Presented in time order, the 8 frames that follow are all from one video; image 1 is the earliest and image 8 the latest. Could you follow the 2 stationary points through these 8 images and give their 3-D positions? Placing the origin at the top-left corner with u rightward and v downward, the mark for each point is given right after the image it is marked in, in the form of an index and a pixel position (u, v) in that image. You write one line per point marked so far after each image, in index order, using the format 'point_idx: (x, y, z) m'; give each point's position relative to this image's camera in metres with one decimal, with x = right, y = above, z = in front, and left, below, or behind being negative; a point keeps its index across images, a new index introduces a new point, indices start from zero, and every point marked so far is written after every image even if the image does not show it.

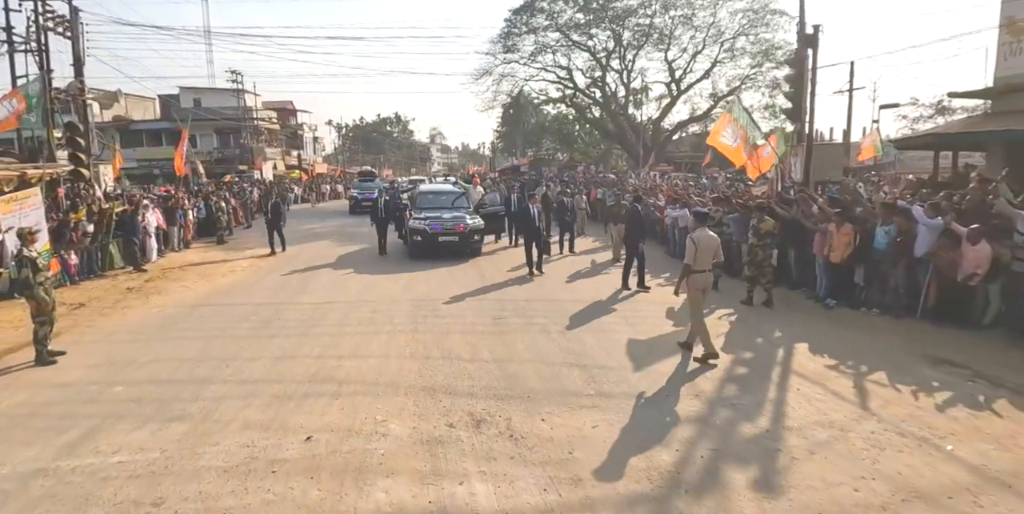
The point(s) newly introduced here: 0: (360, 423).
0: (-1.2, -1.4, +4.9) m
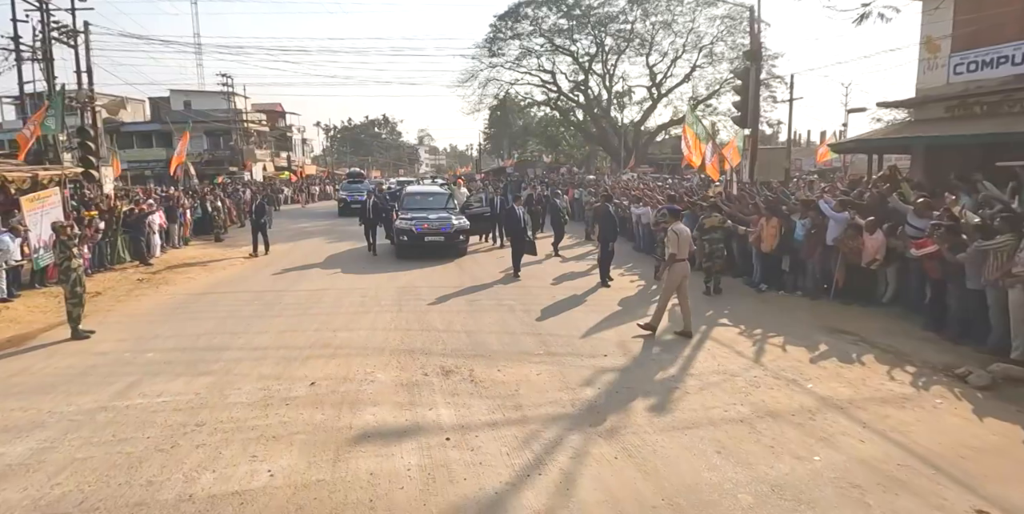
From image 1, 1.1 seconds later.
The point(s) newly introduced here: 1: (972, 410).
0: (-1.6, -1.2, +6.2) m
1: (+3.9, -1.3, +5.2) m
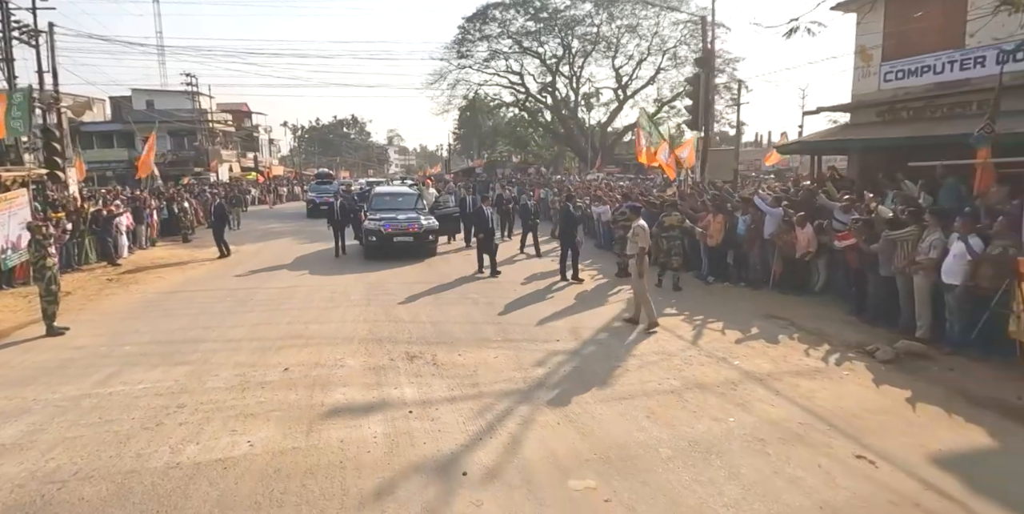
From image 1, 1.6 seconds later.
0: (-2.1, -1.1, +6.7) m
1: (+3.5, -1.2, +5.9) m
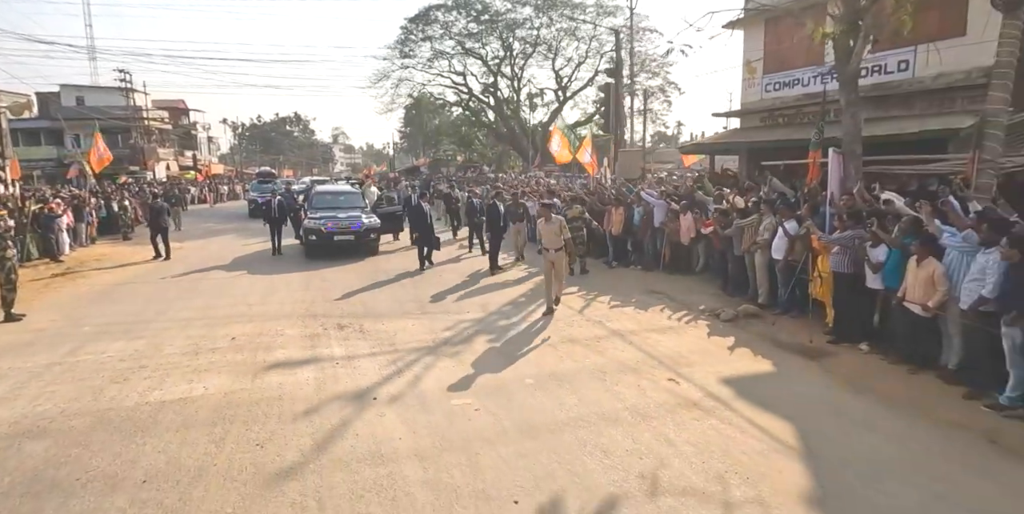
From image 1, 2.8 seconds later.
0: (-3.2, -1.0, +7.8) m
1: (+2.5, -1.0, +7.6) m
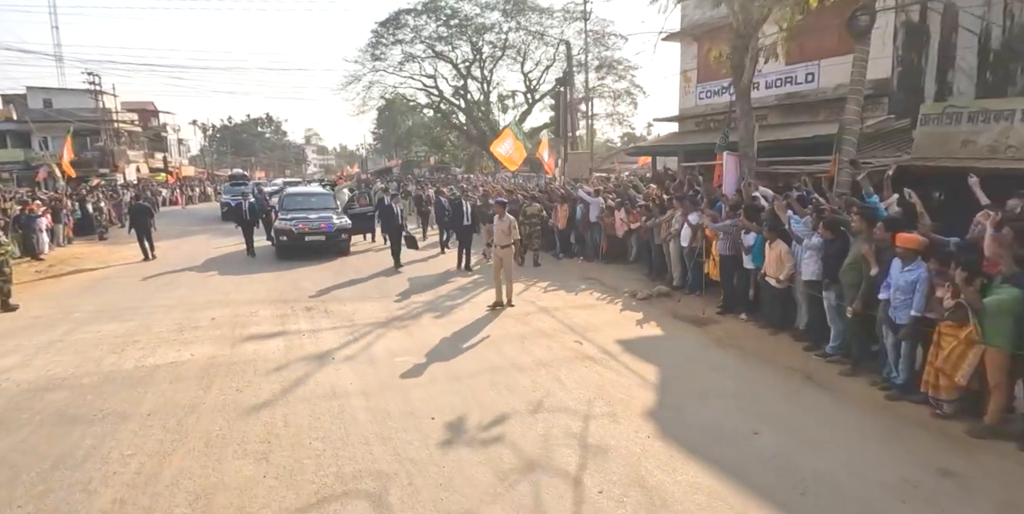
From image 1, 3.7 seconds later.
0: (-4.0, -0.8, +9.0) m
1: (+1.6, -0.8, +9.0) m
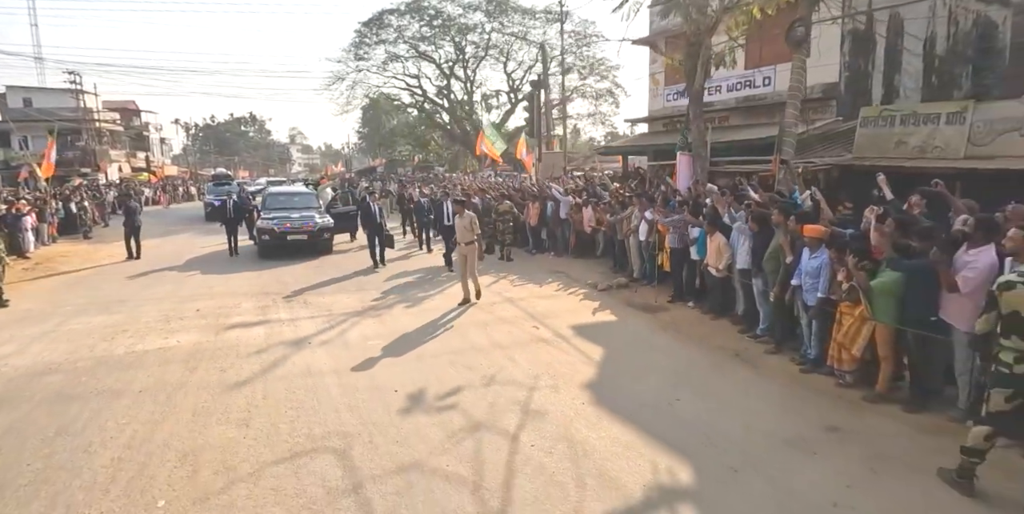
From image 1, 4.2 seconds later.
0: (-4.5, -0.8, +9.6) m
1: (+1.1, -0.7, +9.6) m
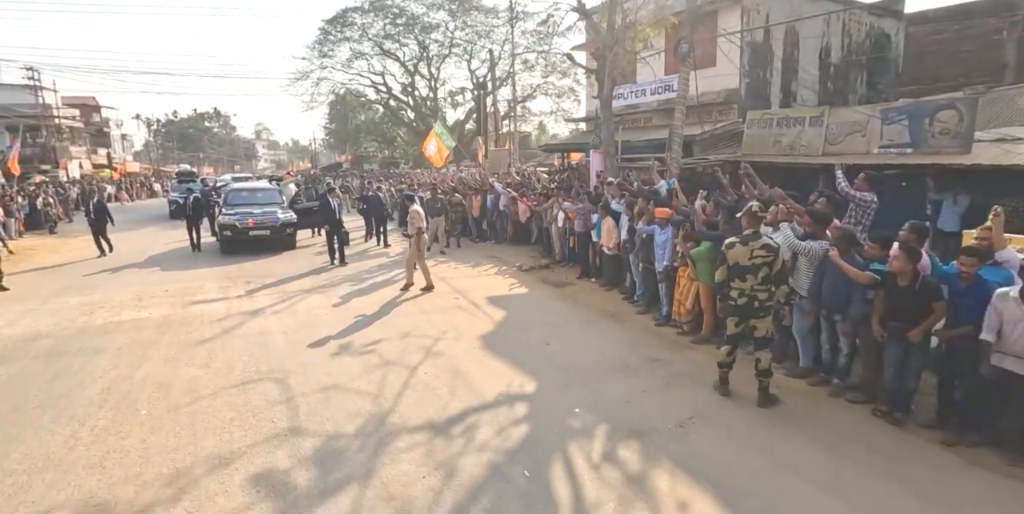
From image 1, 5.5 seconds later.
0: (-5.8, -0.5, +10.8) m
1: (-0.1, -0.4, +11.2) m
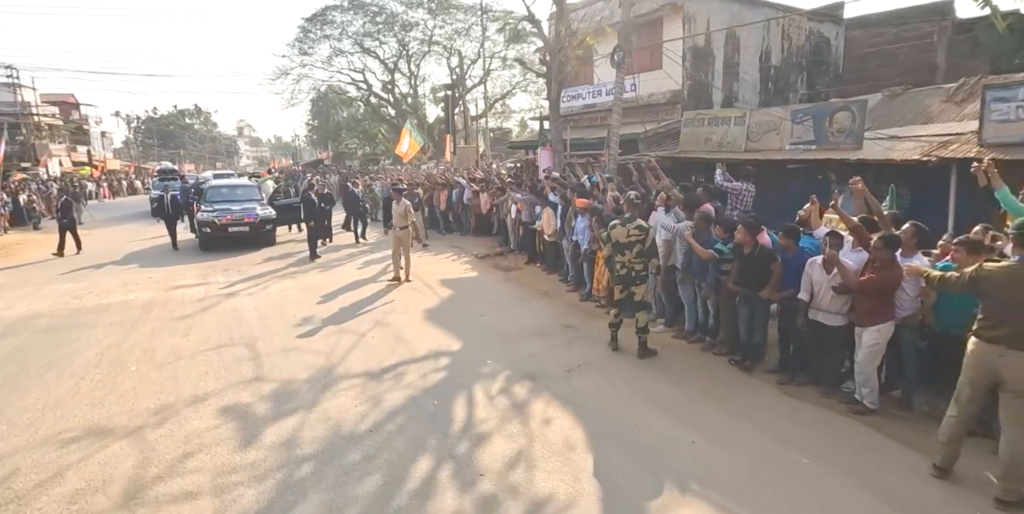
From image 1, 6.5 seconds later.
0: (-6.7, -0.3, +11.9) m
1: (-1.0, -0.1, +12.3) m
